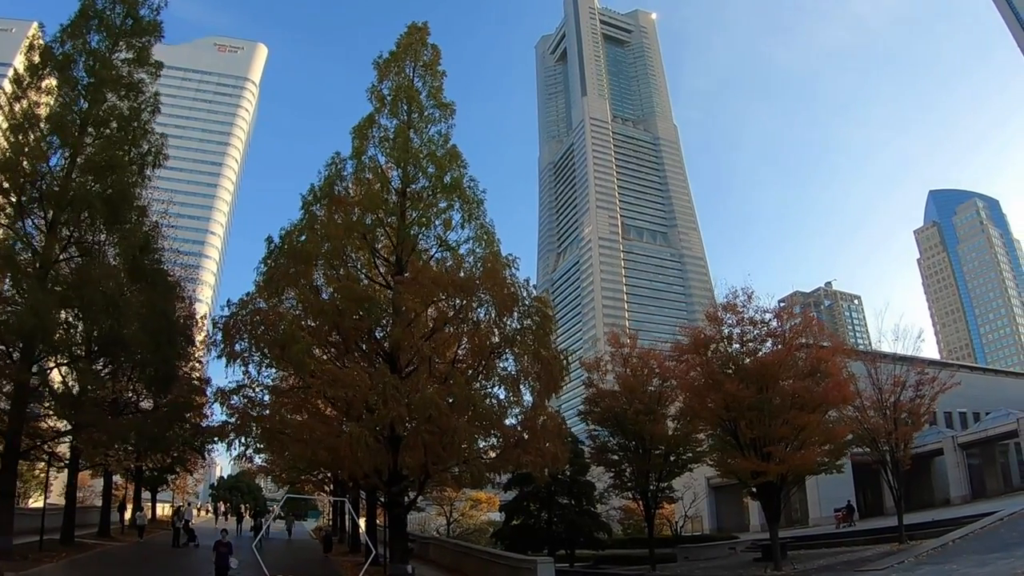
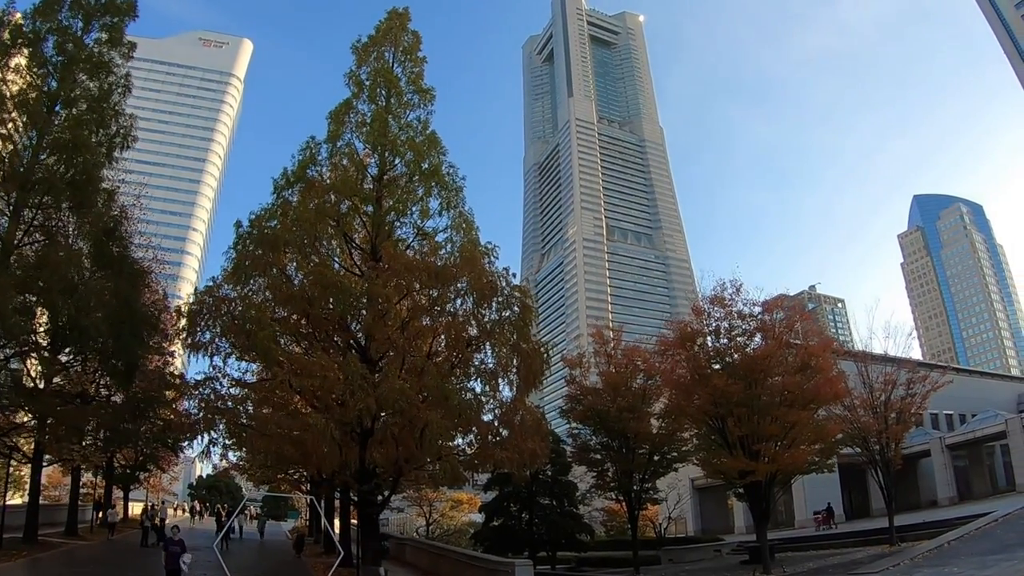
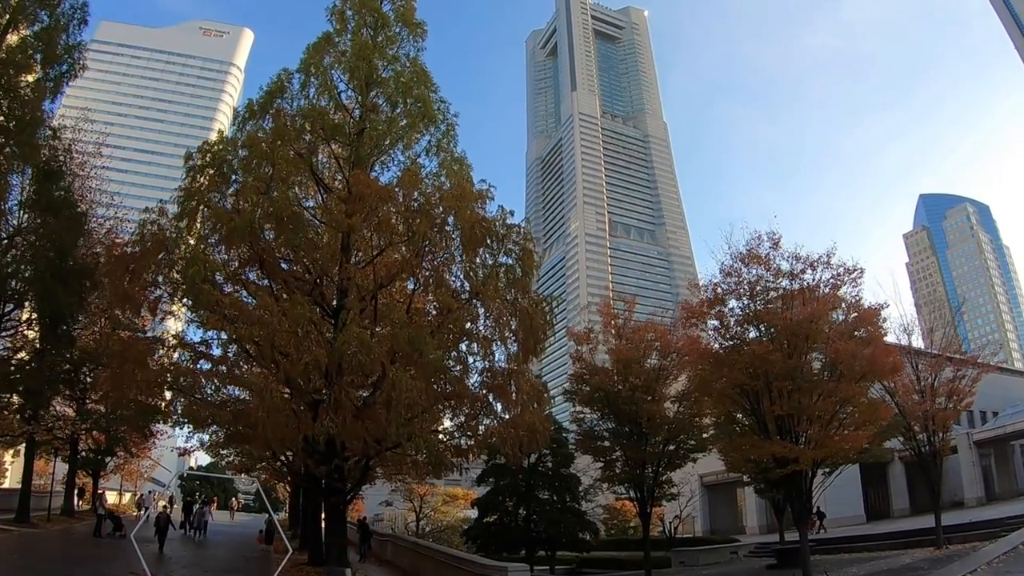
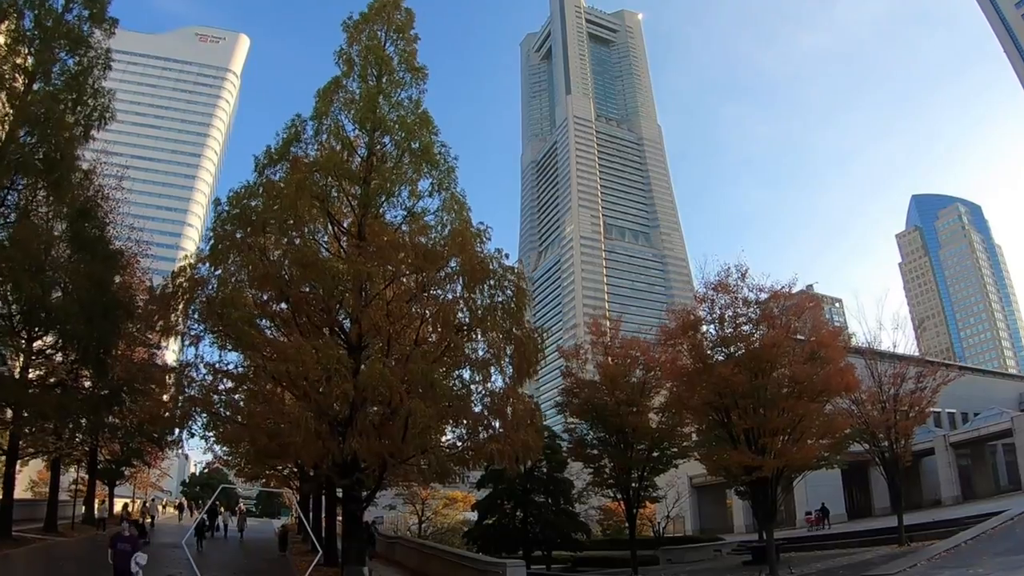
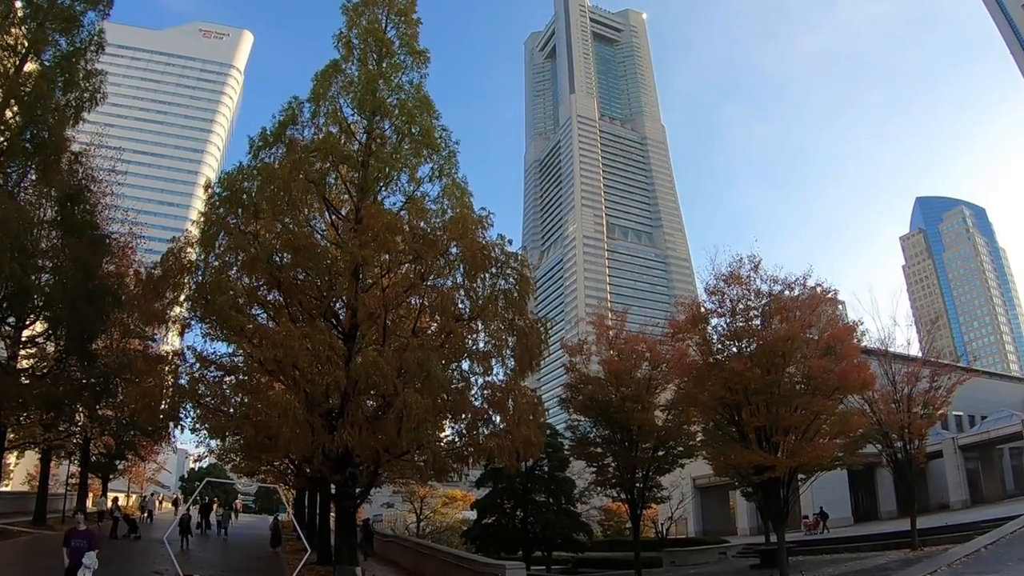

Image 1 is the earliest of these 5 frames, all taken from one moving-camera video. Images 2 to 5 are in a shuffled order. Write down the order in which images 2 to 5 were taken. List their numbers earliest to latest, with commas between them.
2, 4, 5, 3
